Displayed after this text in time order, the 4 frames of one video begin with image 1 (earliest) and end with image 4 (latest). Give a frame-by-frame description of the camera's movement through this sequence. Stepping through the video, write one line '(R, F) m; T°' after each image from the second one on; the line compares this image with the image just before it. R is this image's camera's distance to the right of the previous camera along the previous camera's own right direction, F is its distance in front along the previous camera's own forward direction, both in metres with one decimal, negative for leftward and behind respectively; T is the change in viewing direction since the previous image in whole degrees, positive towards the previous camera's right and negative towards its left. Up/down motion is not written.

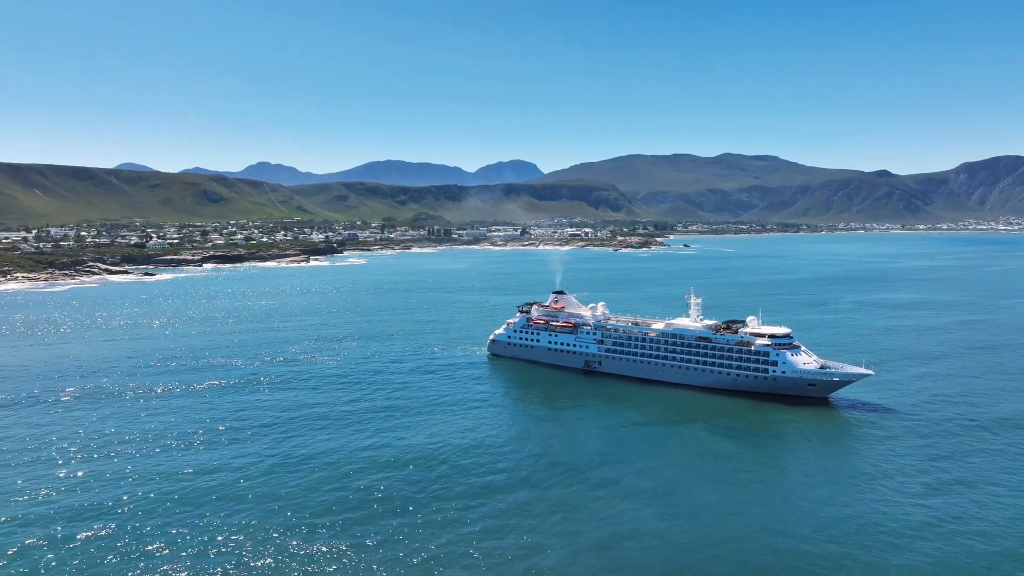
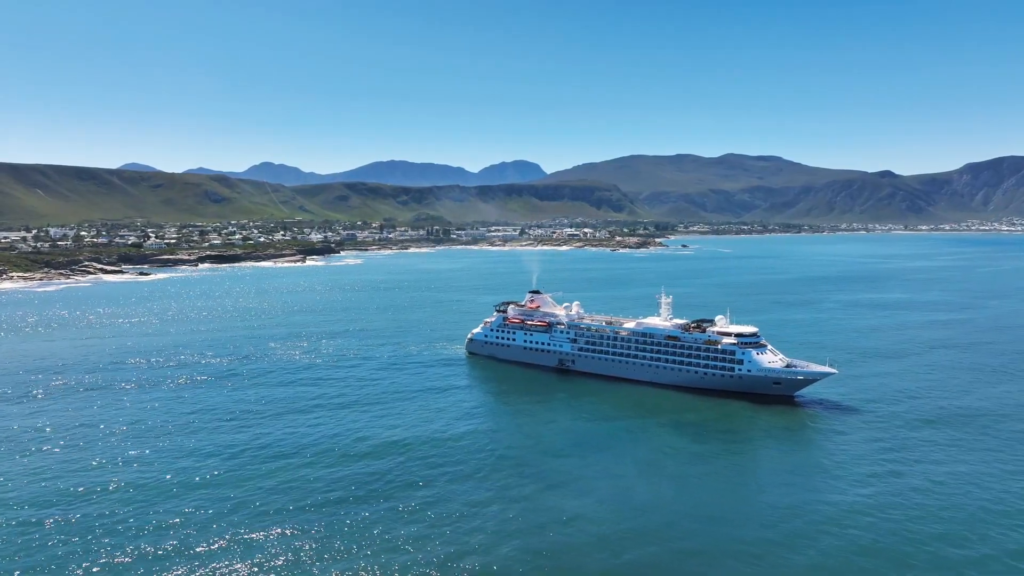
(+2.2, -0.6) m; 0°
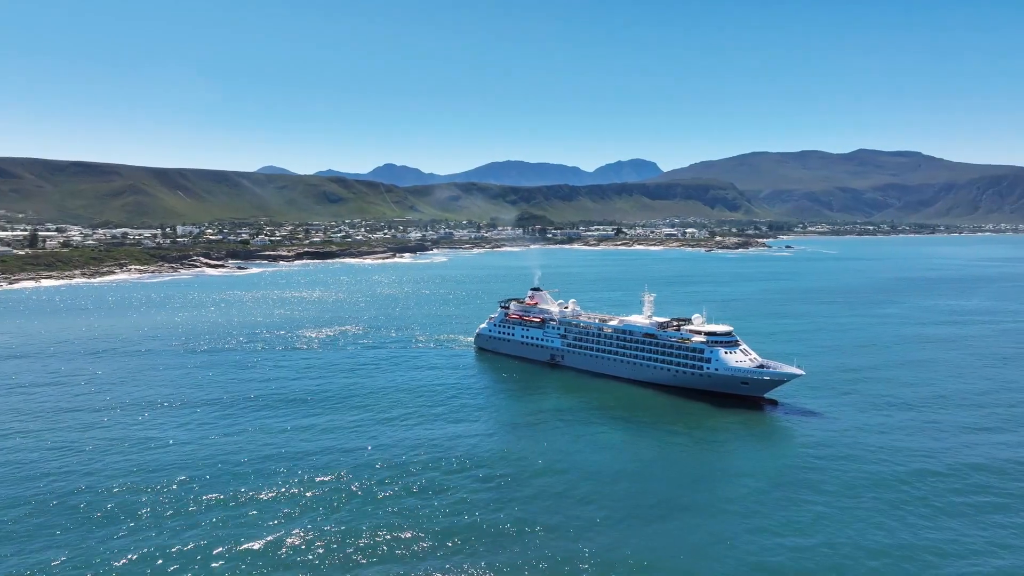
(+9.6, -1.2) m; -9°
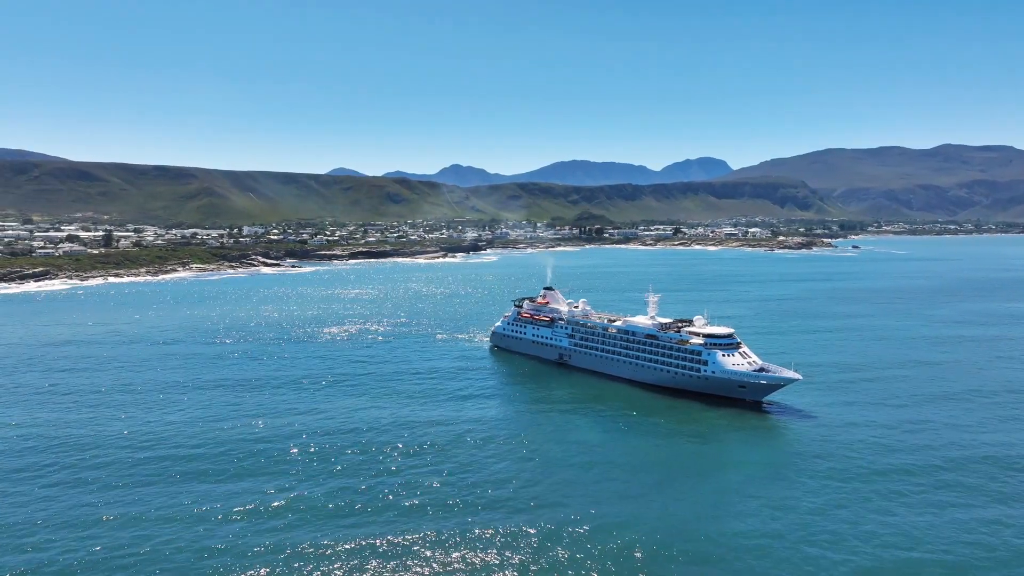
(+4.5, -0.2) m; -5°
